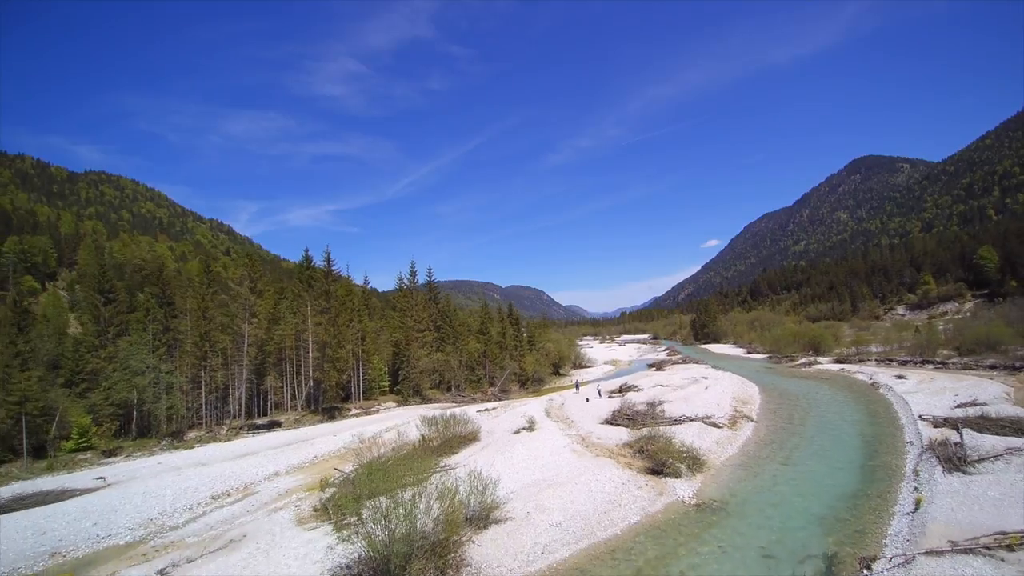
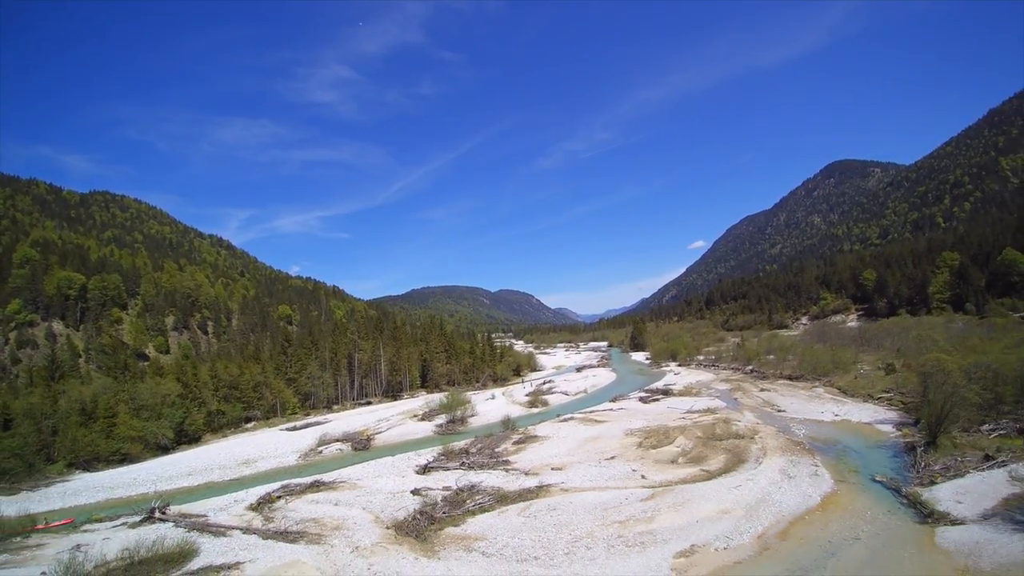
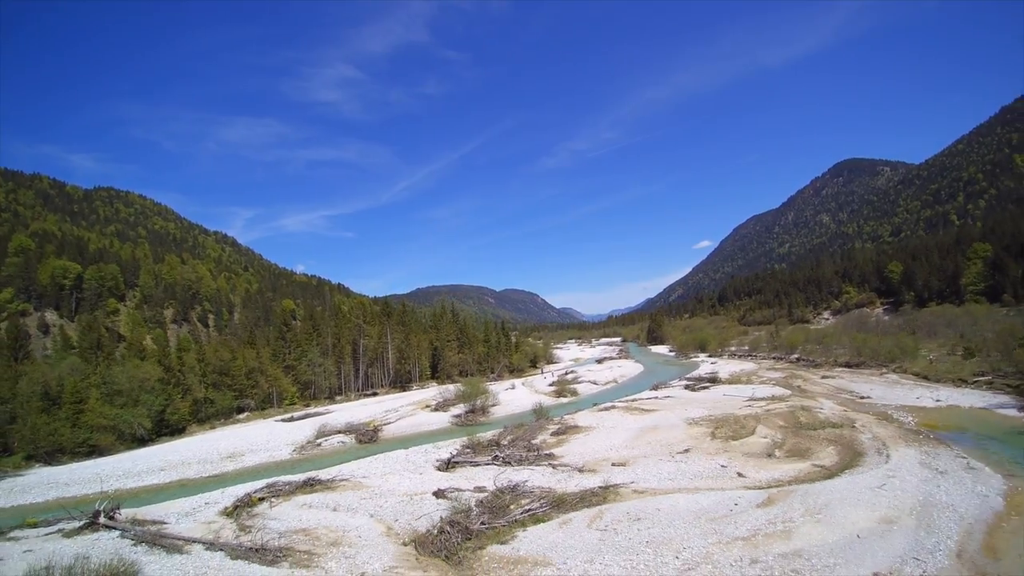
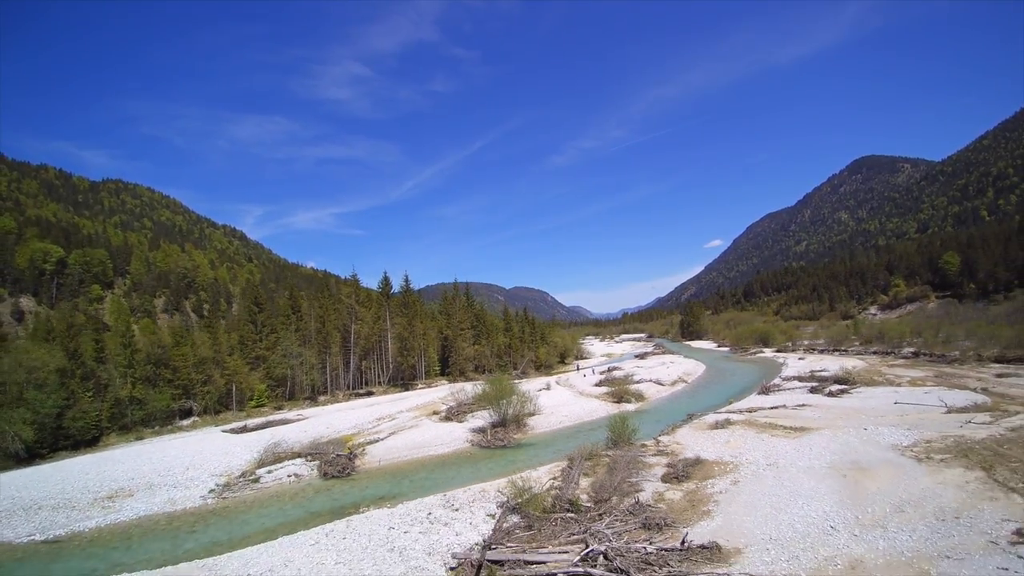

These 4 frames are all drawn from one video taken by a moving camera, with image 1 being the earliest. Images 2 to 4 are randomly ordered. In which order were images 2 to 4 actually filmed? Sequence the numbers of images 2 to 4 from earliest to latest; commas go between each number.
4, 3, 2
